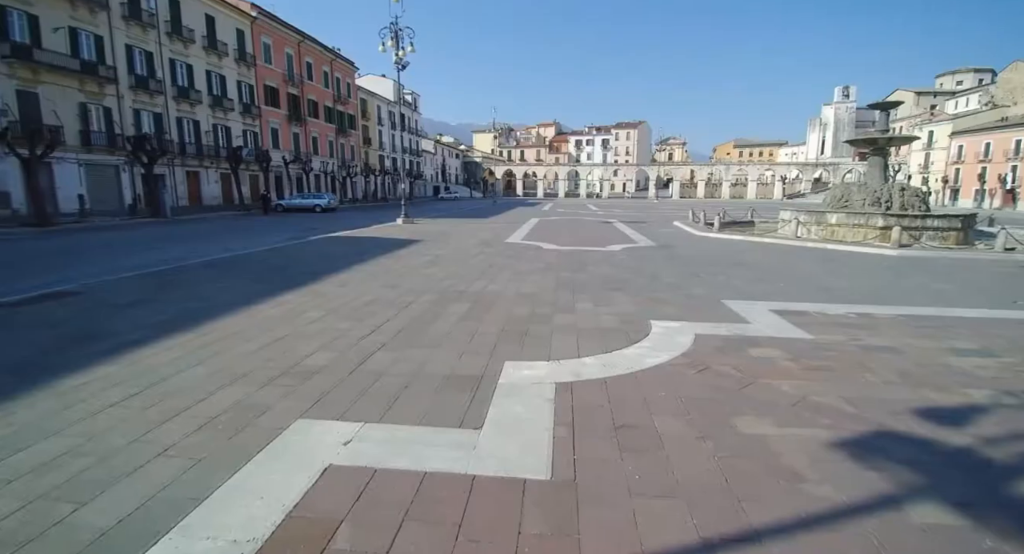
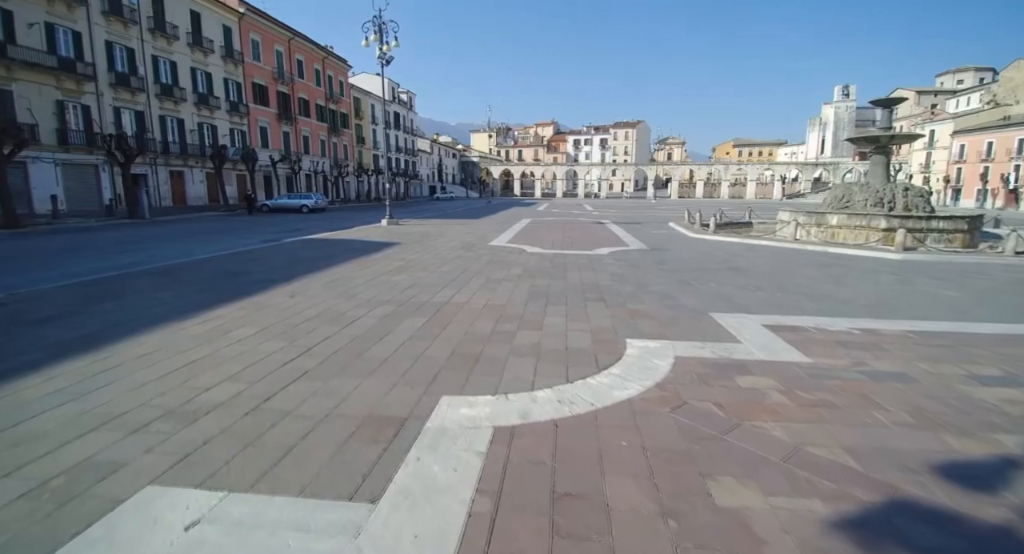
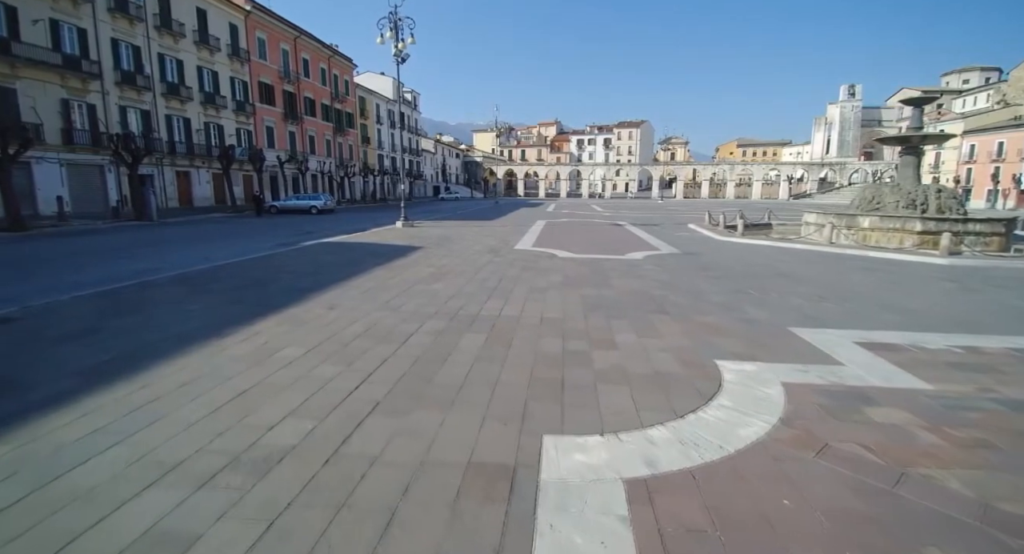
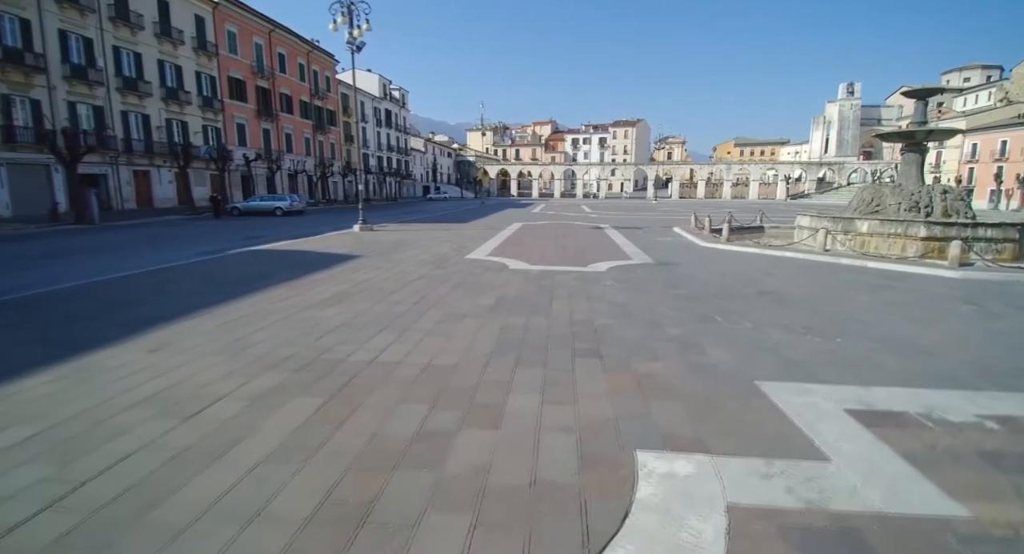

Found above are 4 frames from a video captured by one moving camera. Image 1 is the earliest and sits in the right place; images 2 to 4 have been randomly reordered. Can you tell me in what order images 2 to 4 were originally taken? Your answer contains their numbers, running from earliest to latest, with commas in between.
2, 3, 4
